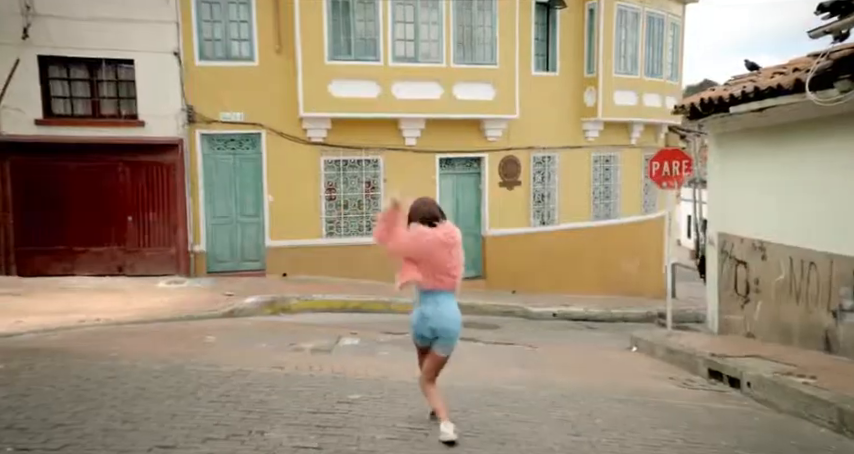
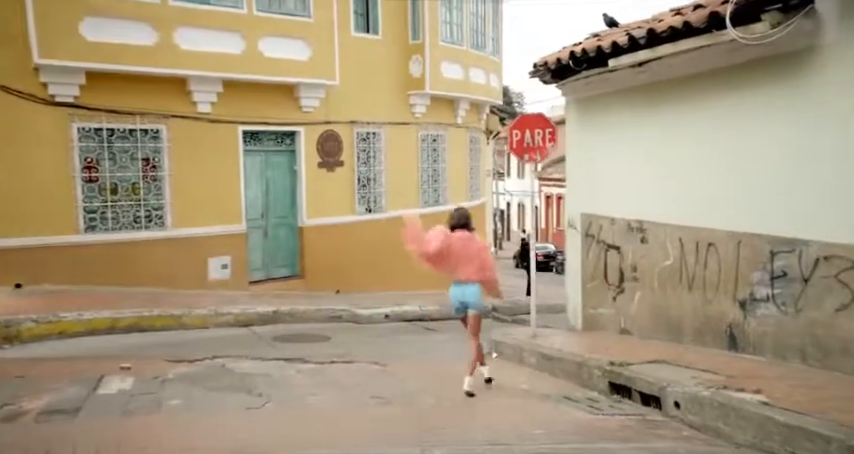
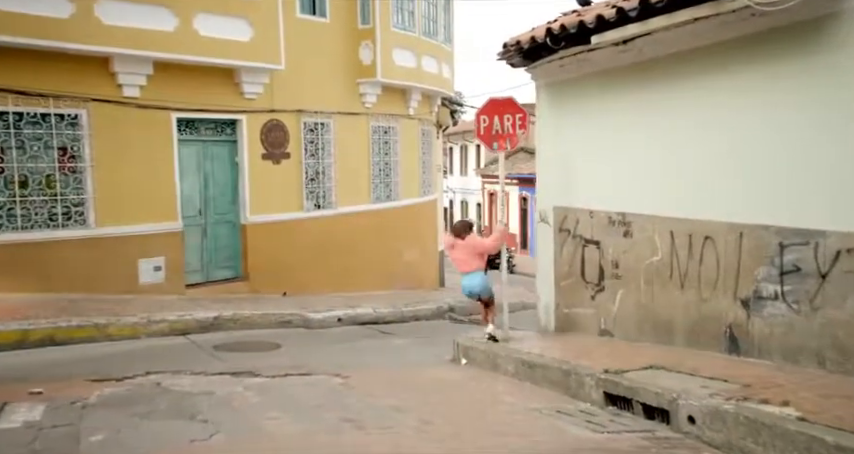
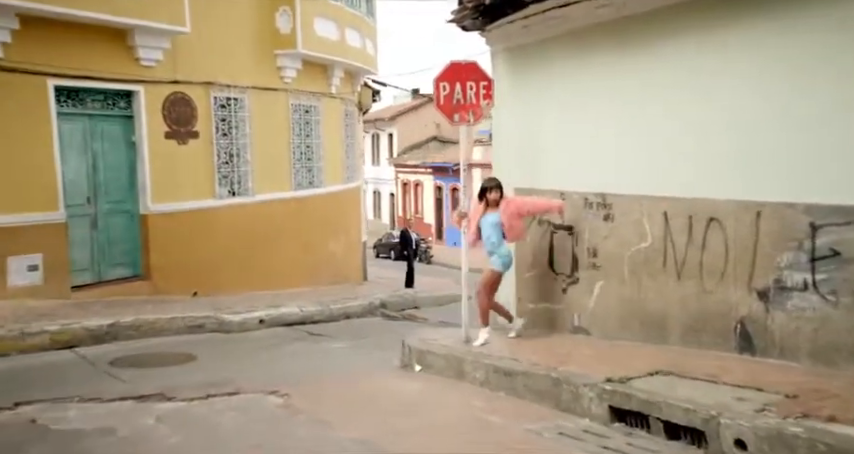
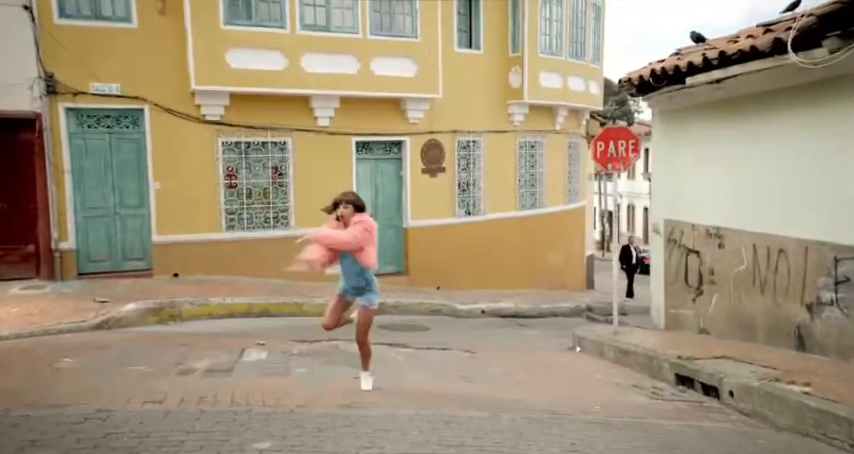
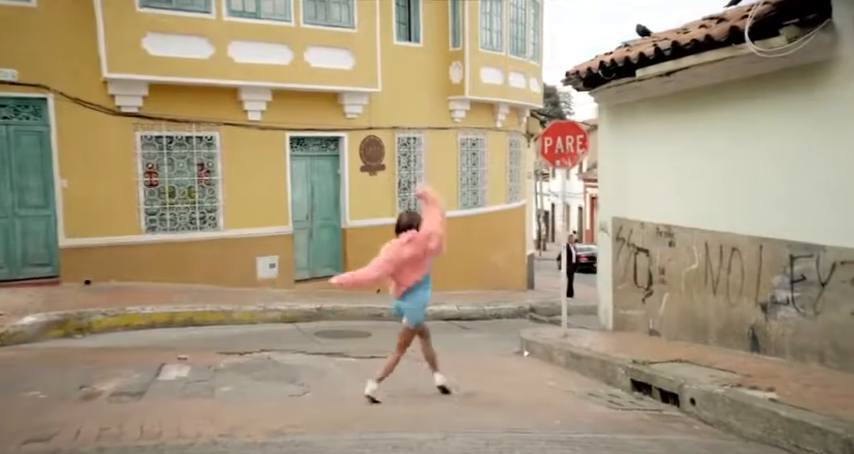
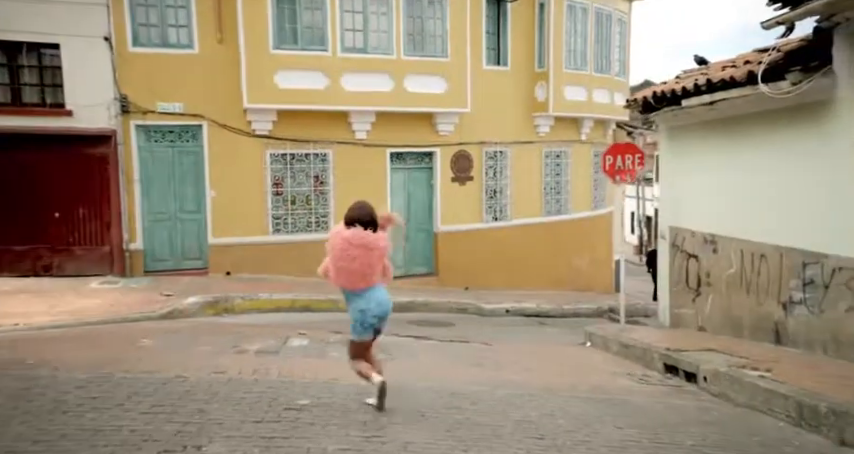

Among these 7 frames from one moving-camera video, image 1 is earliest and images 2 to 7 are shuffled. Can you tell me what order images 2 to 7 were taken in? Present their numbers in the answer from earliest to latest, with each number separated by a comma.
7, 5, 6, 2, 3, 4
